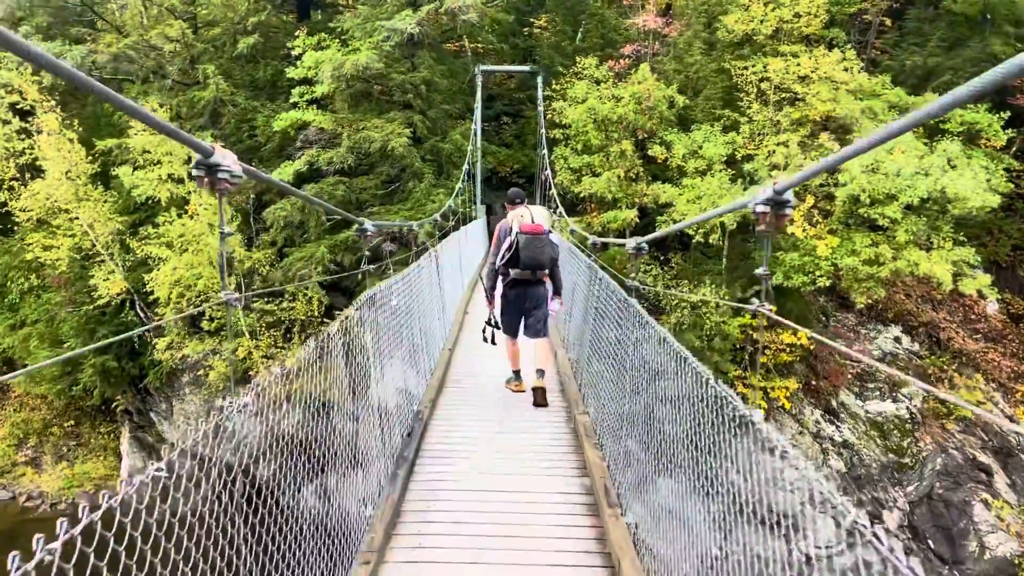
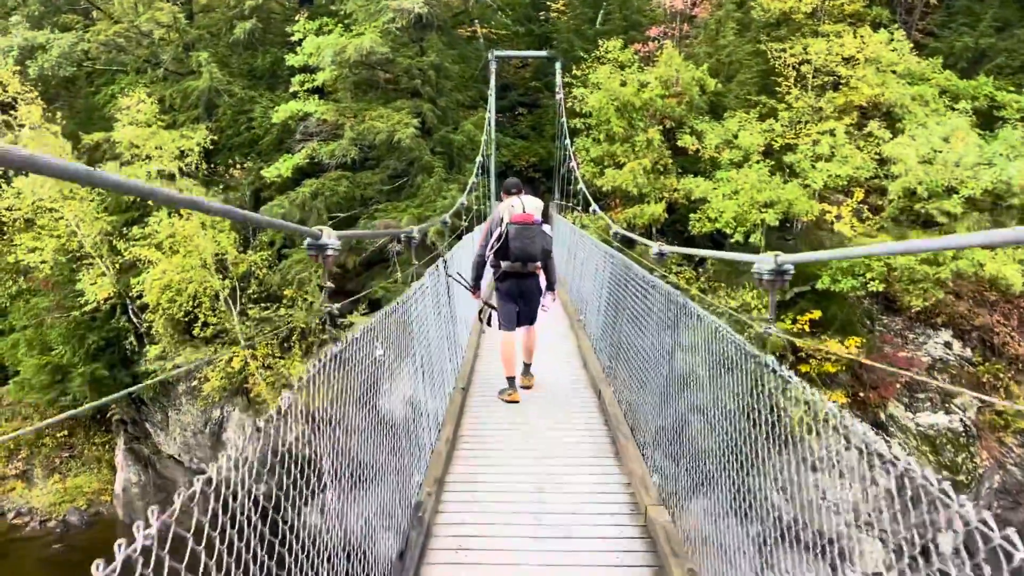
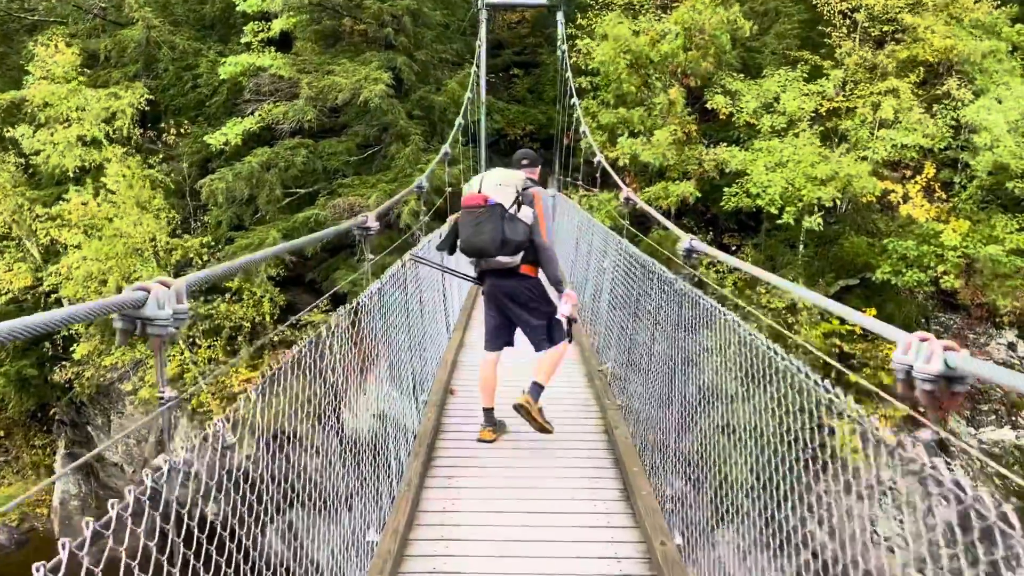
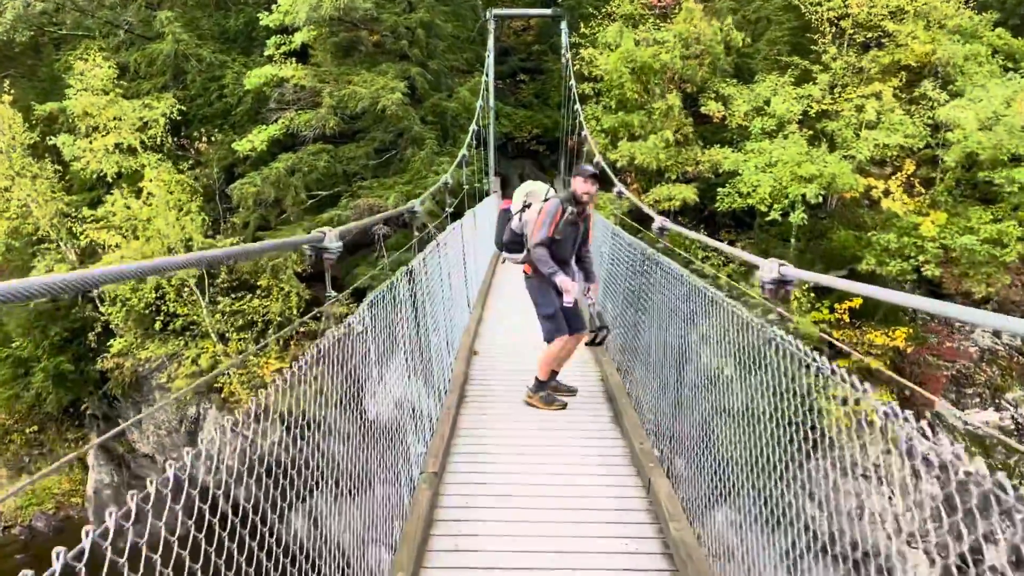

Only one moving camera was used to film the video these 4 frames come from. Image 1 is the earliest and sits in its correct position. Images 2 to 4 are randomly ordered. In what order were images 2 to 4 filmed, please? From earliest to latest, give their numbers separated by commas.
2, 4, 3
